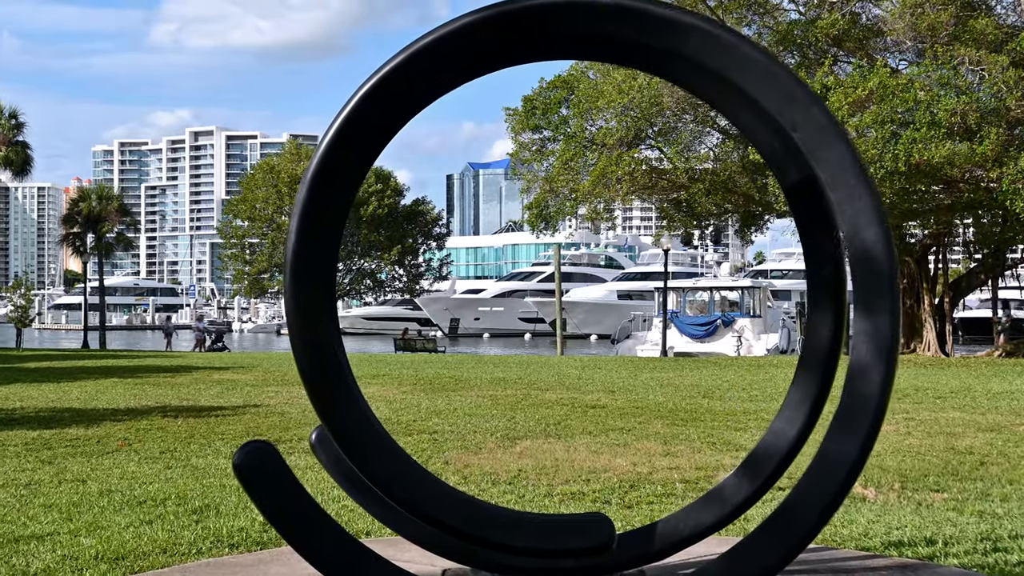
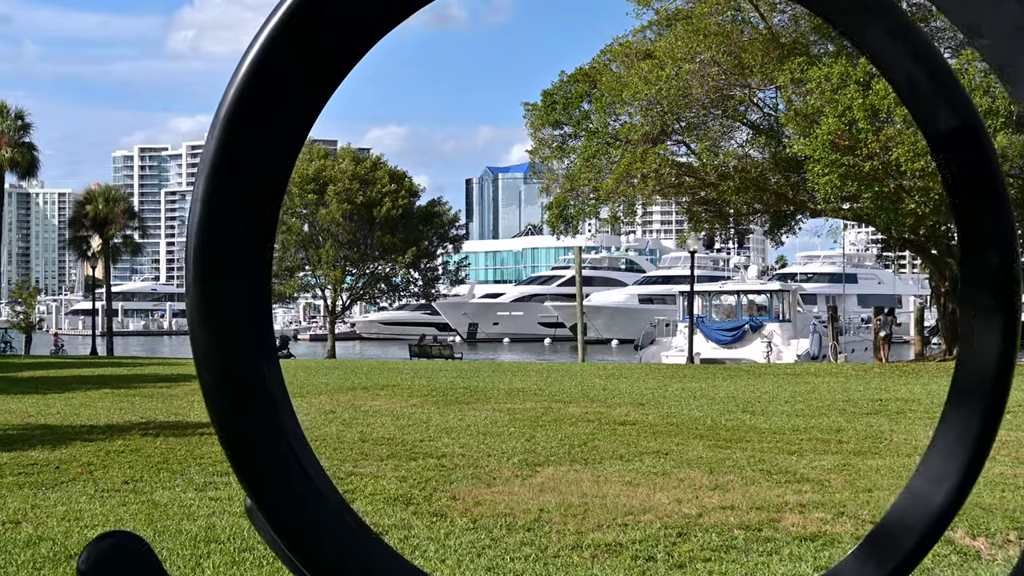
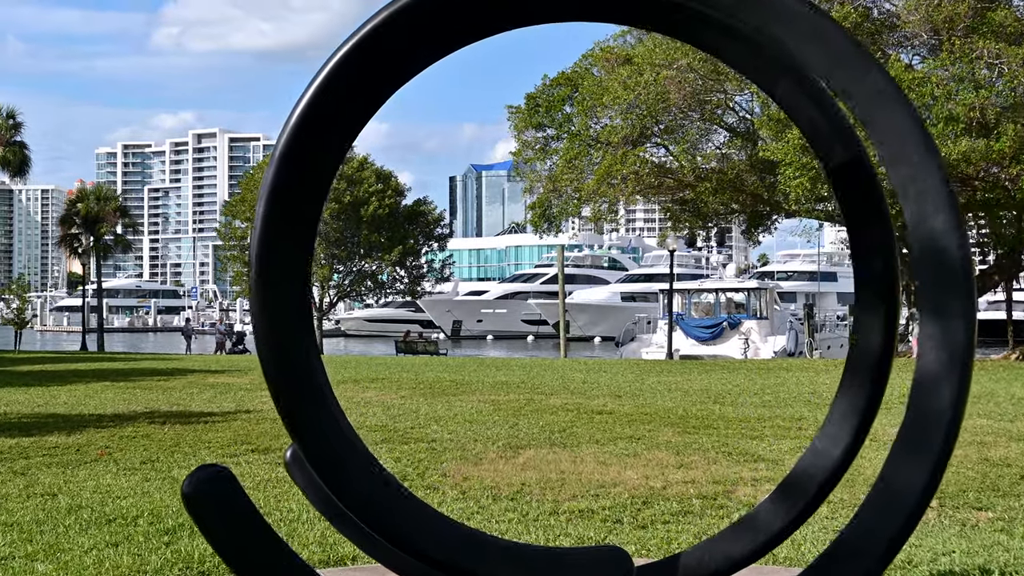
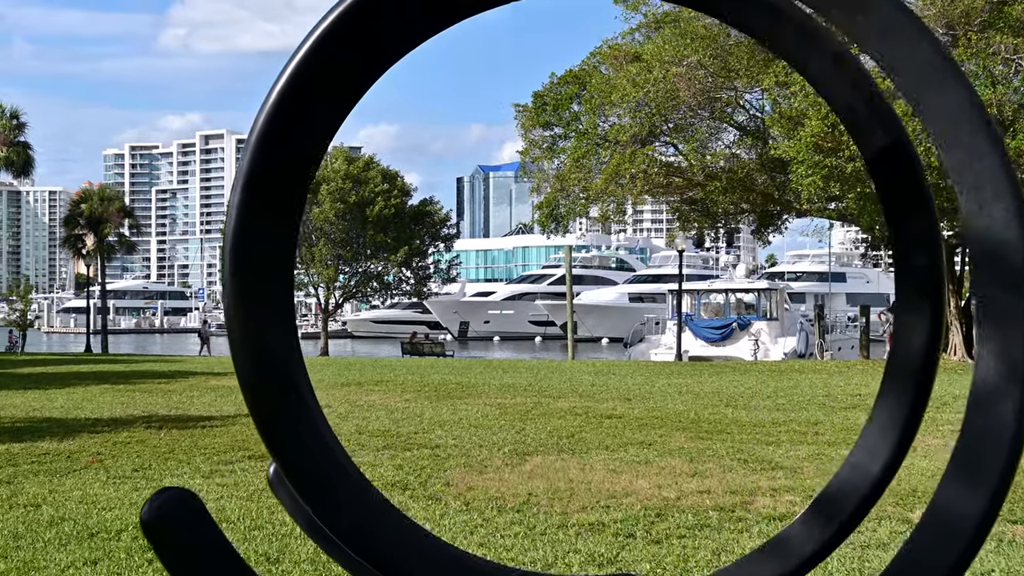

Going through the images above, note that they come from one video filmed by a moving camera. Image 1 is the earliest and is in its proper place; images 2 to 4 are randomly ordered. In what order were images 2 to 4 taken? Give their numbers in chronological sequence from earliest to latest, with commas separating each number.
3, 4, 2
